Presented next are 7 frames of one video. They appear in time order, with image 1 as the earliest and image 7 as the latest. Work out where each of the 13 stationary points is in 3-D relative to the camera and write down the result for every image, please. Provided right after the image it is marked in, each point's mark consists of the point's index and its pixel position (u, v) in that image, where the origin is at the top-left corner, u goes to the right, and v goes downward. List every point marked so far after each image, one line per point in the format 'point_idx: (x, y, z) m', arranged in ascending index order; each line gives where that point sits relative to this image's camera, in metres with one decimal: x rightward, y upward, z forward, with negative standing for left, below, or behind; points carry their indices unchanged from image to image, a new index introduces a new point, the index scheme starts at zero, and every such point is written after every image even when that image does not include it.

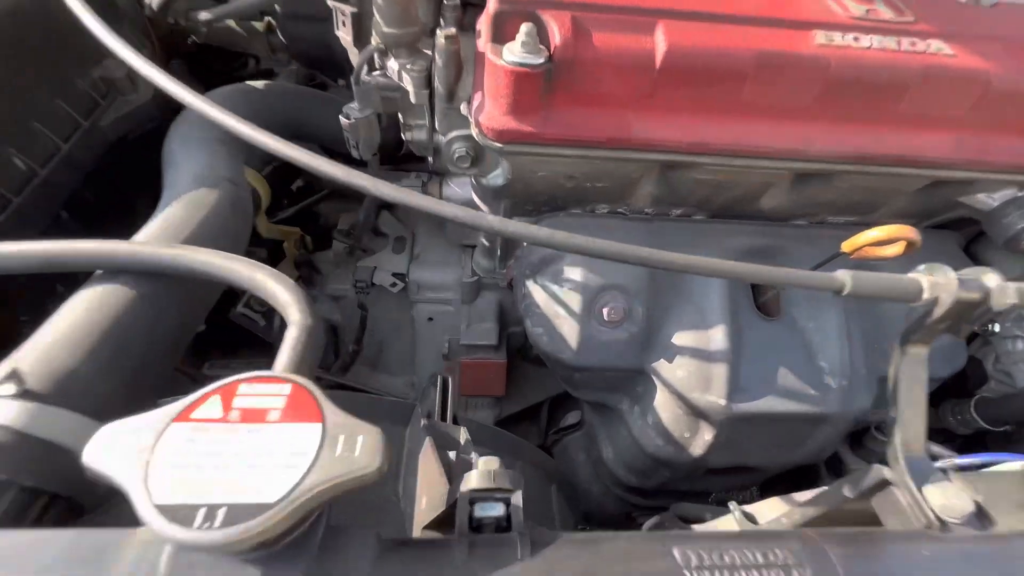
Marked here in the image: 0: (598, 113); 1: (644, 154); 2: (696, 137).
0: (+0.1, +0.2, +0.6) m
1: (+0.2, +0.2, +0.6) m
2: (+0.2, +0.2, +0.6) m
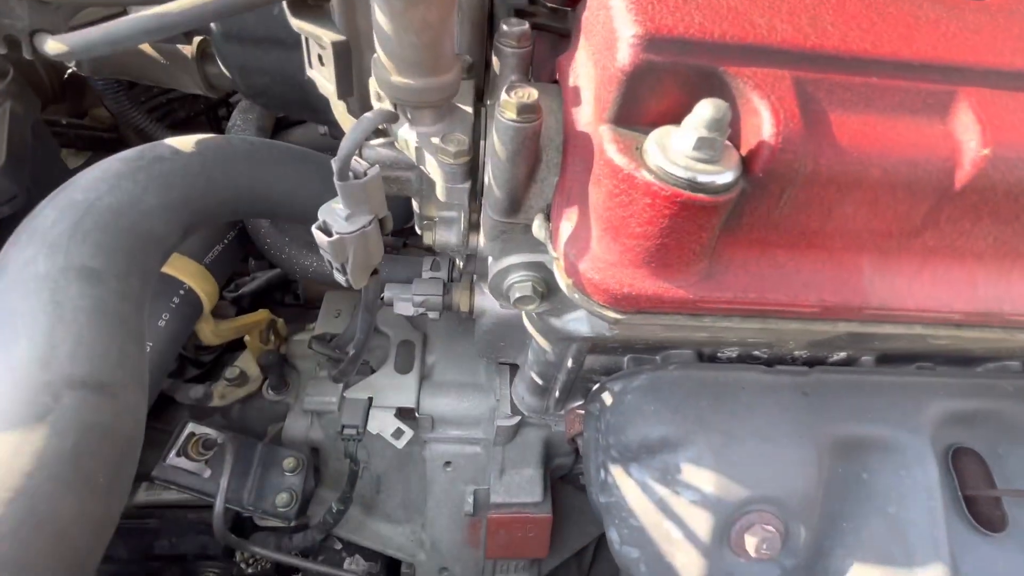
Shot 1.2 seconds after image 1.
0: (+0.2, 0.0, +0.3) m
1: (+0.2, 0.0, +0.3) m
2: (+0.3, 0.0, +0.3) m
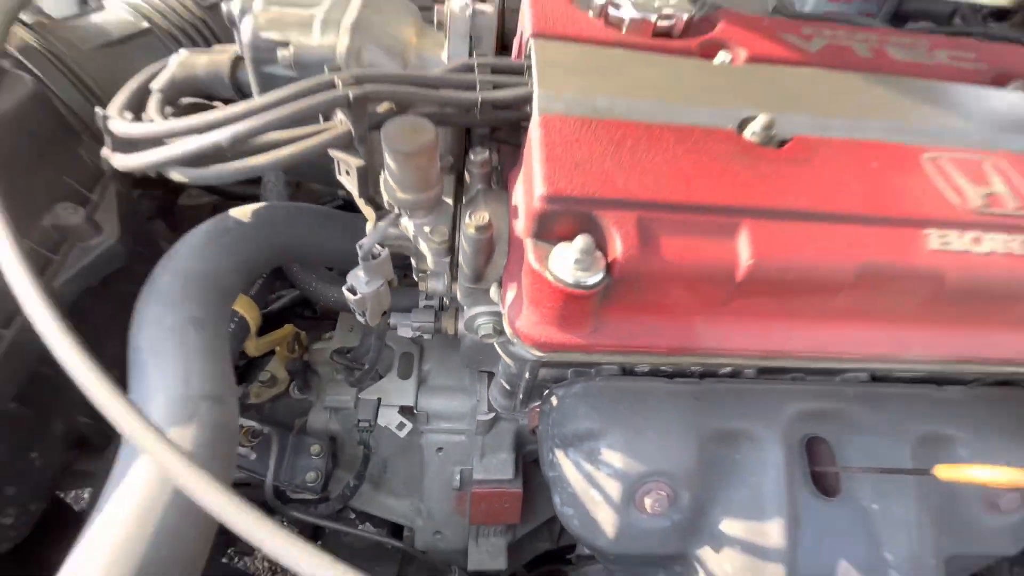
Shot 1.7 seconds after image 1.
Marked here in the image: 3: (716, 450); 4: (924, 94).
0: (+0.2, 0.0, +0.5) m
1: (+0.2, -0.1, +0.5) m
2: (+0.3, -0.1, +0.5) m
3: (+0.3, -0.2, +0.6) m
4: (+0.5, +0.2, +0.6) m
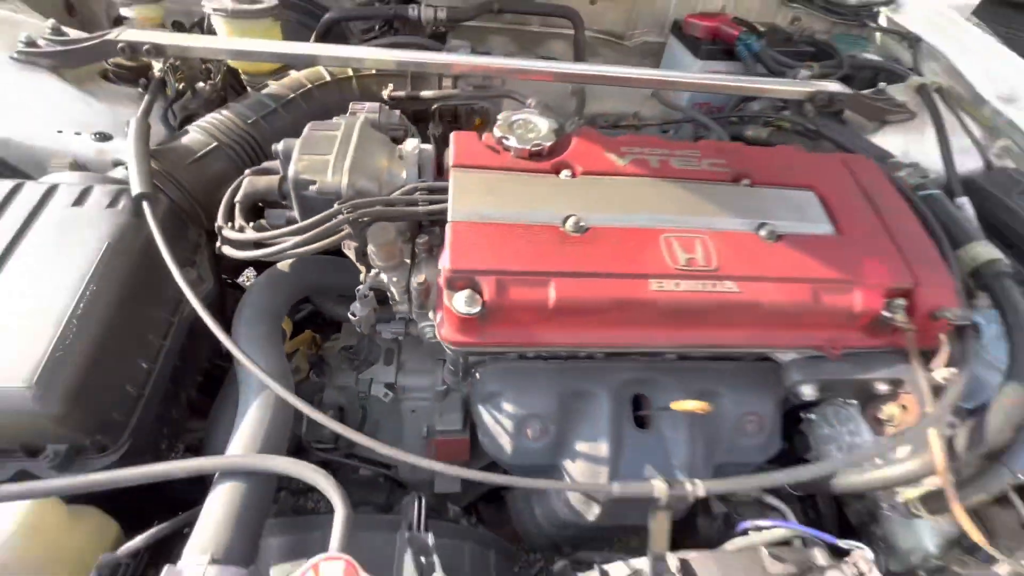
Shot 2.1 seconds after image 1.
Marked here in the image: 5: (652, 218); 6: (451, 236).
0: (0.0, -0.1, +0.9) m
1: (+0.1, -0.1, +0.9) m
2: (+0.1, -0.1, +0.9) m
3: (+0.1, -0.3, +1.1) m
4: (+0.4, +0.2, +1.0) m
5: (+0.3, +0.1, +1.0) m
6: (-0.1, +0.1, +0.9) m
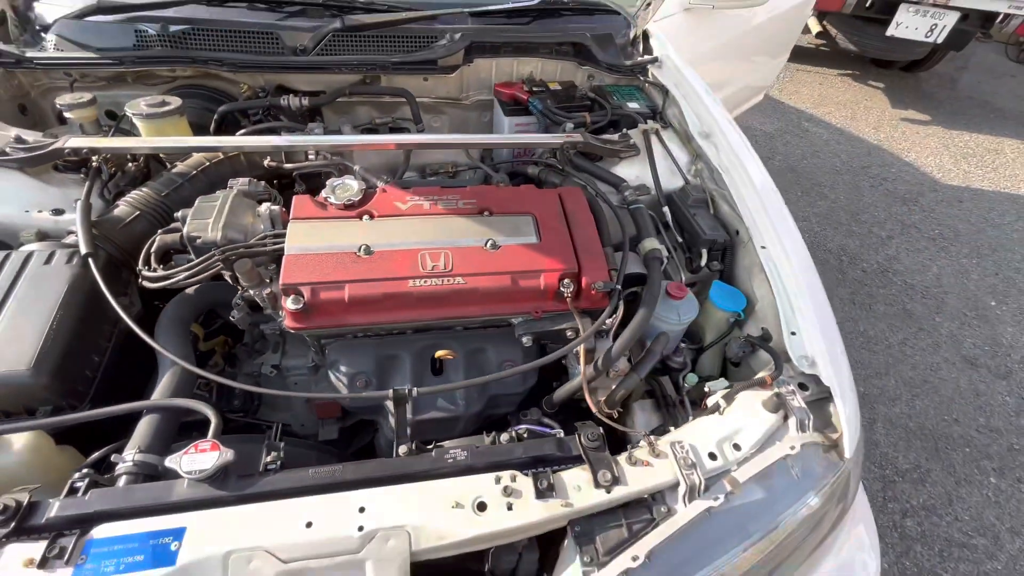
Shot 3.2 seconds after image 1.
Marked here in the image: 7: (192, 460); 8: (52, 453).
0: (-0.6, -0.1, +1.5) m
1: (-0.5, -0.1, +1.5) m
2: (-0.5, -0.1, +1.5) m
3: (-0.4, -0.3, +1.6) m
4: (-0.2, +0.2, +1.6) m
5: (-0.3, +0.2, +1.6) m
6: (-0.7, +0.1, +1.4) m
7: (-0.8, -0.4, +1.2) m
8: (-1.3, -0.5, +1.3) m
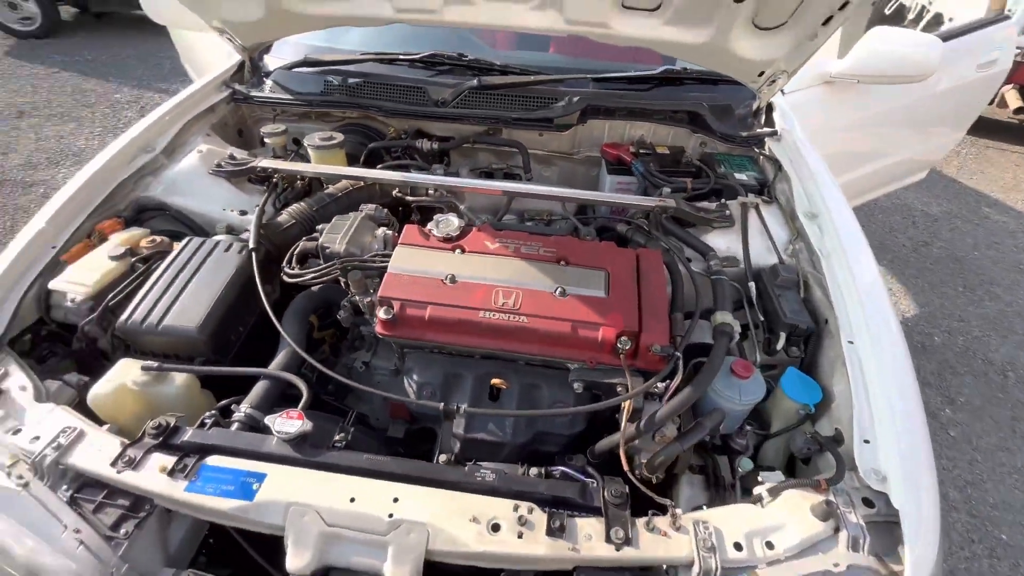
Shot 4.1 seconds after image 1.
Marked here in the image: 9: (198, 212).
0: (-0.4, -0.2, +1.7) m
1: (-0.3, -0.2, +1.7) m
2: (-0.3, -0.2, +1.7) m
3: (-0.2, -0.4, +1.8) m
4: (0.0, +0.1, +1.8) m
5: (-0.1, 0.0, +1.8) m
6: (-0.5, 0.0, +1.7) m
7: (-0.7, -0.4, +1.4) m
8: (-1.1, -0.4, +1.7) m
9: (-1.5, +0.4, +2.2) m
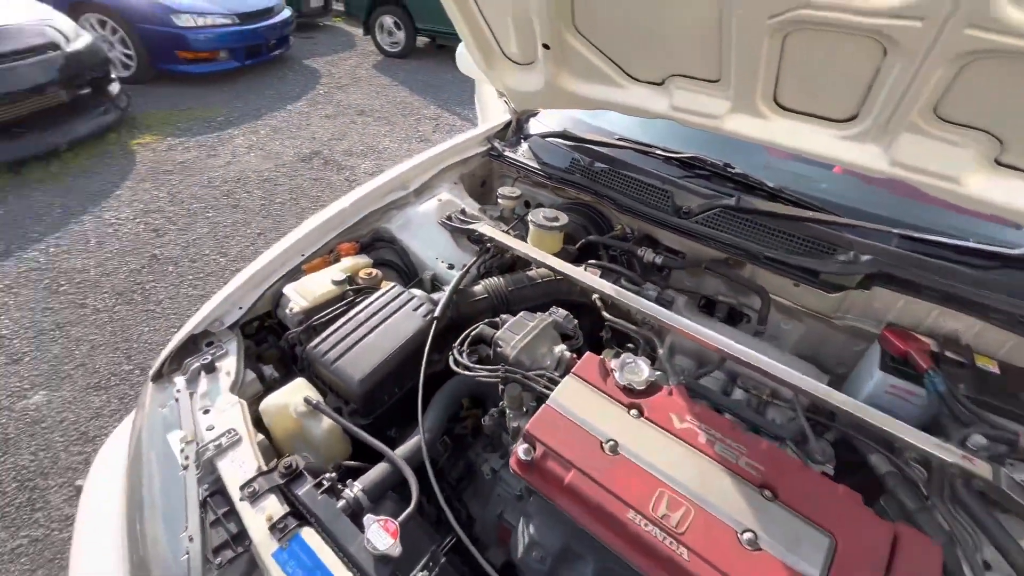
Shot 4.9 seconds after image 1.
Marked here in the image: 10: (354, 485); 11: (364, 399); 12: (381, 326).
0: (+0.1, -0.6, +1.4) m
1: (+0.1, -0.7, +1.4) m
2: (+0.2, -0.7, +1.4) m
3: (+0.2, -0.9, +1.5) m
4: (+0.6, -0.5, +1.3) m
5: (+0.5, -0.5, +1.3) m
6: (+0.1, -0.4, +1.5) m
7: (-0.4, -0.7, +1.3) m
8: (-0.7, -0.6, +1.7) m
9: (-0.5, +0.2, +2.4) m
10: (-0.5, -0.6, +1.5) m
11: (-0.6, -0.4, +1.7) m
12: (-0.5, -0.2, +1.9) m
